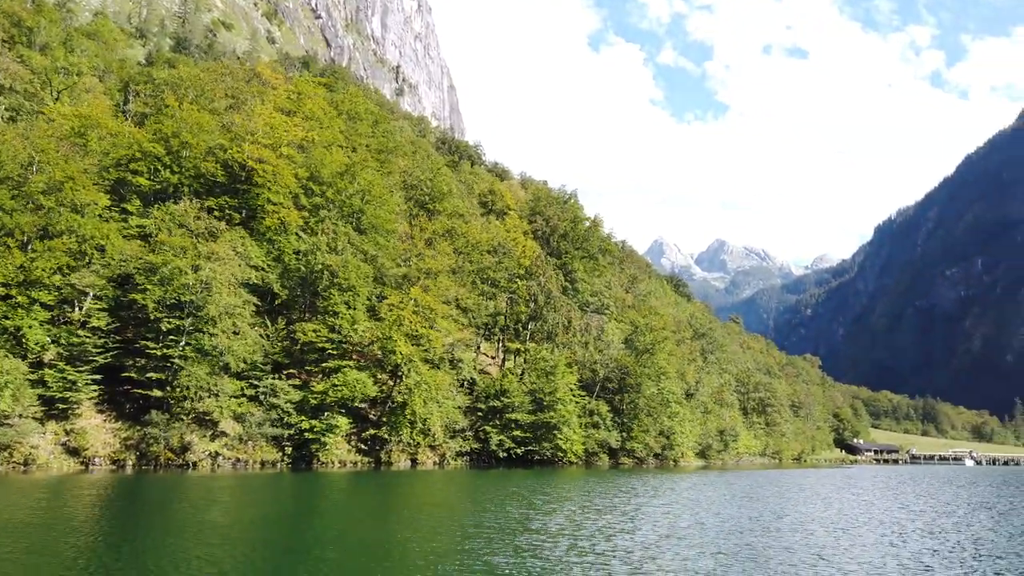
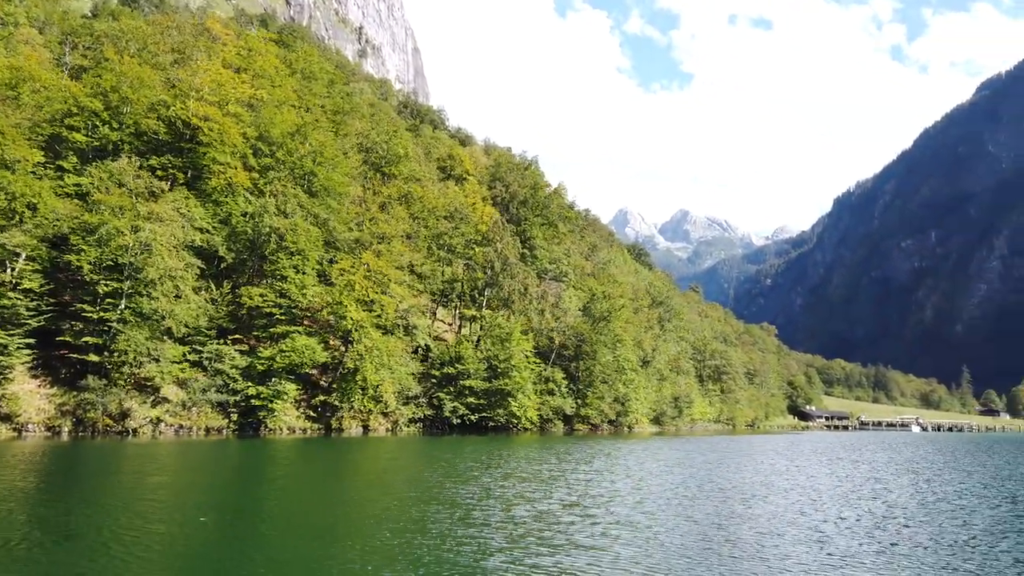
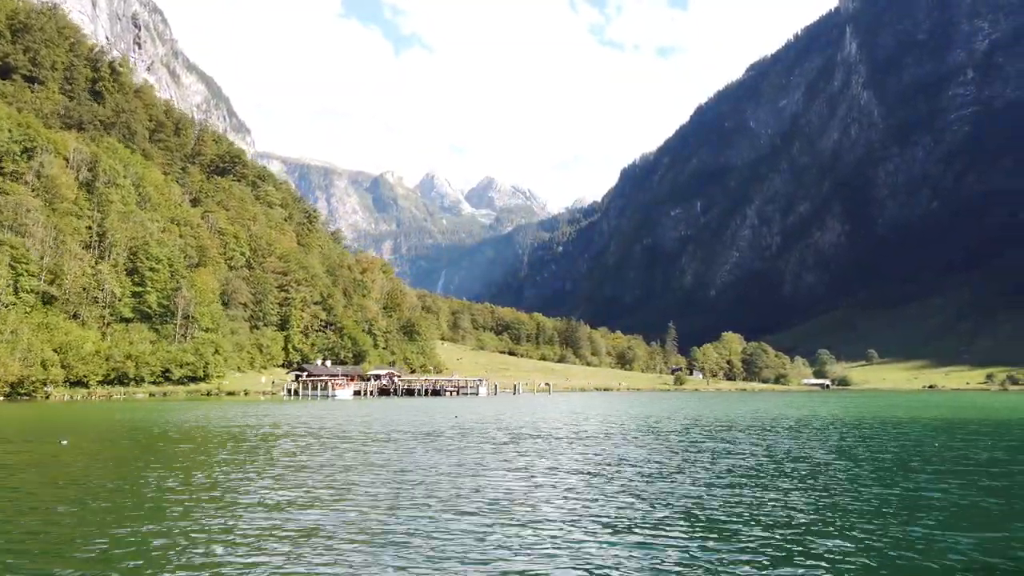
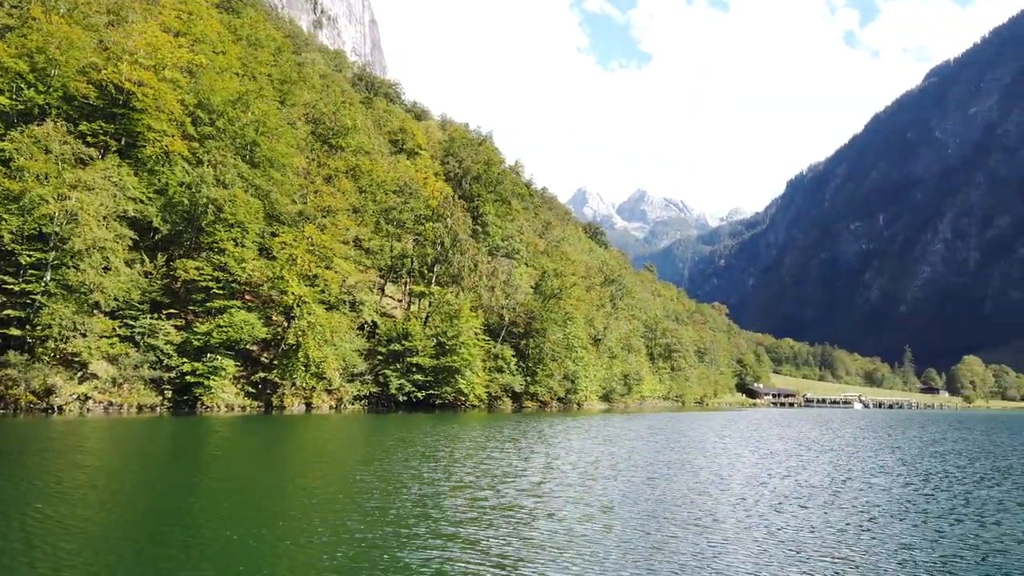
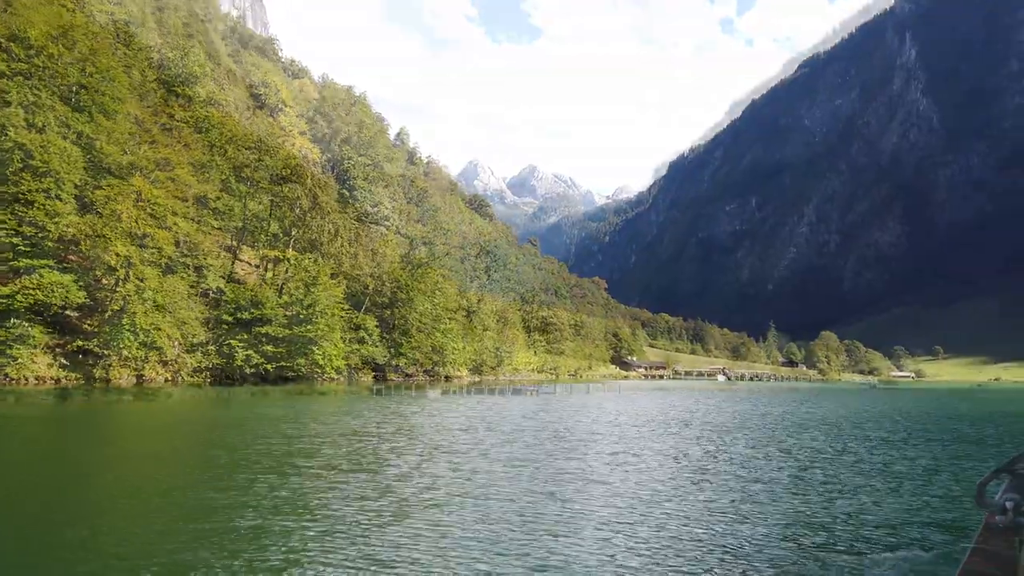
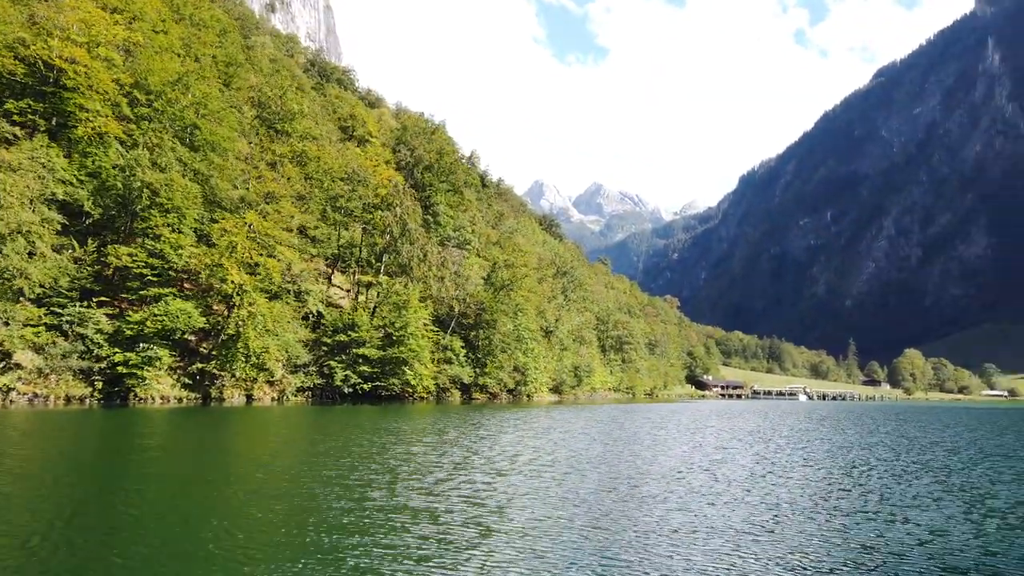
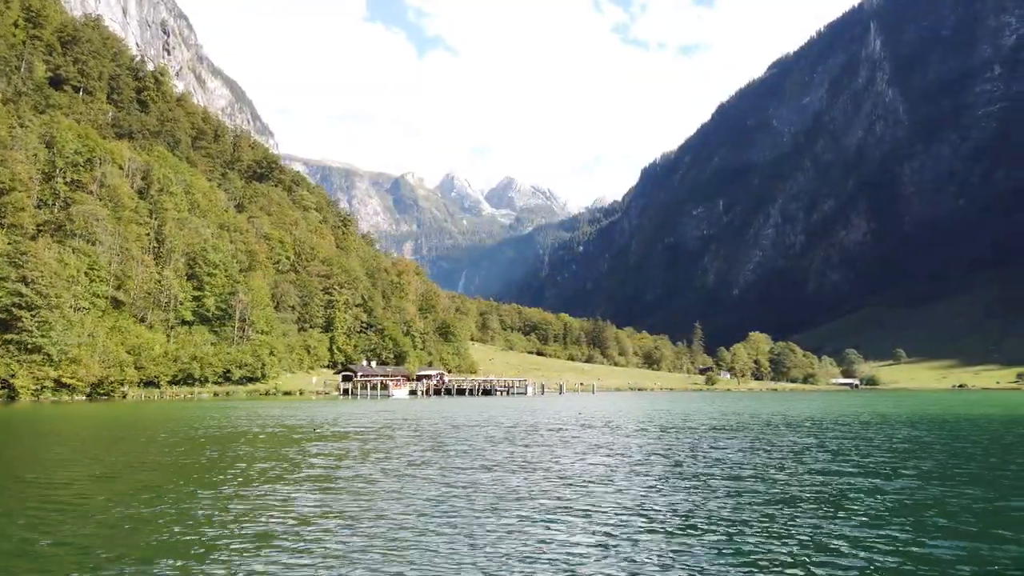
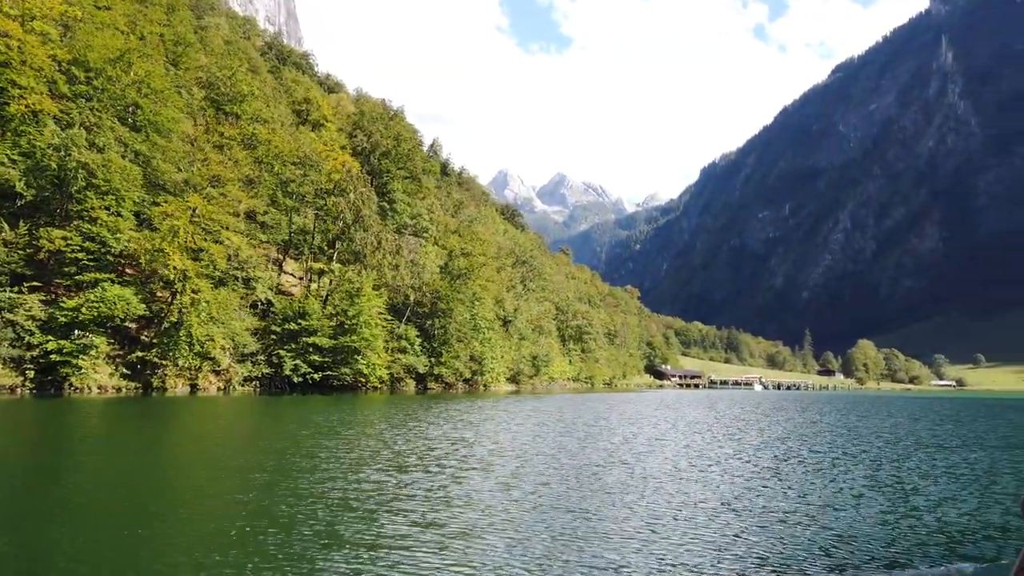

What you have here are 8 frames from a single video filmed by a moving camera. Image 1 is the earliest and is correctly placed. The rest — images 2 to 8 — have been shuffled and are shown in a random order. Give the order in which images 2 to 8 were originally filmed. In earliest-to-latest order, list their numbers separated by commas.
2, 4, 6, 8, 5, 7, 3
